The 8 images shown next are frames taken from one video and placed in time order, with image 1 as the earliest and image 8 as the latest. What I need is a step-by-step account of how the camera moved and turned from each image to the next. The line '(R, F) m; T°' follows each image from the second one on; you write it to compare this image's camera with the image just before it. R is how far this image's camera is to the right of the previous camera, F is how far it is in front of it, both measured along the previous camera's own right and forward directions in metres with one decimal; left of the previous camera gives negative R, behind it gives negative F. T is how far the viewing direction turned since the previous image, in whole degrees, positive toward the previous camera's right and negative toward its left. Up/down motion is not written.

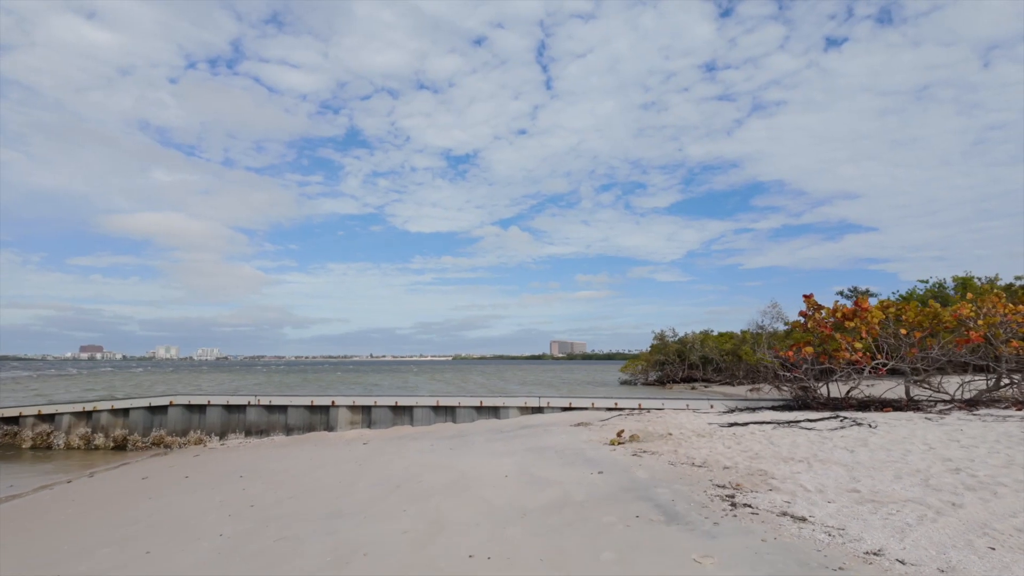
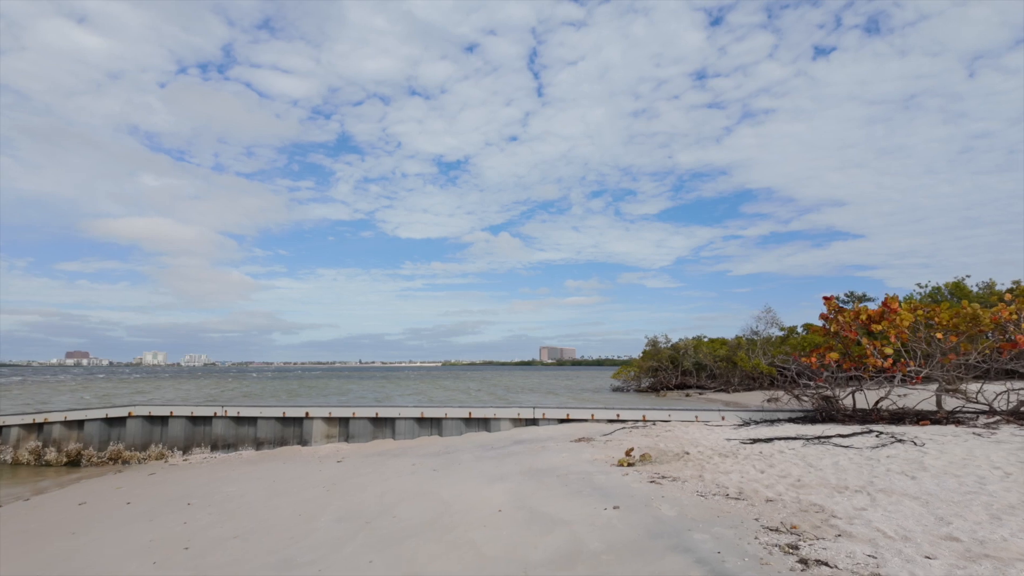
(0.0, +1.1) m; +1°
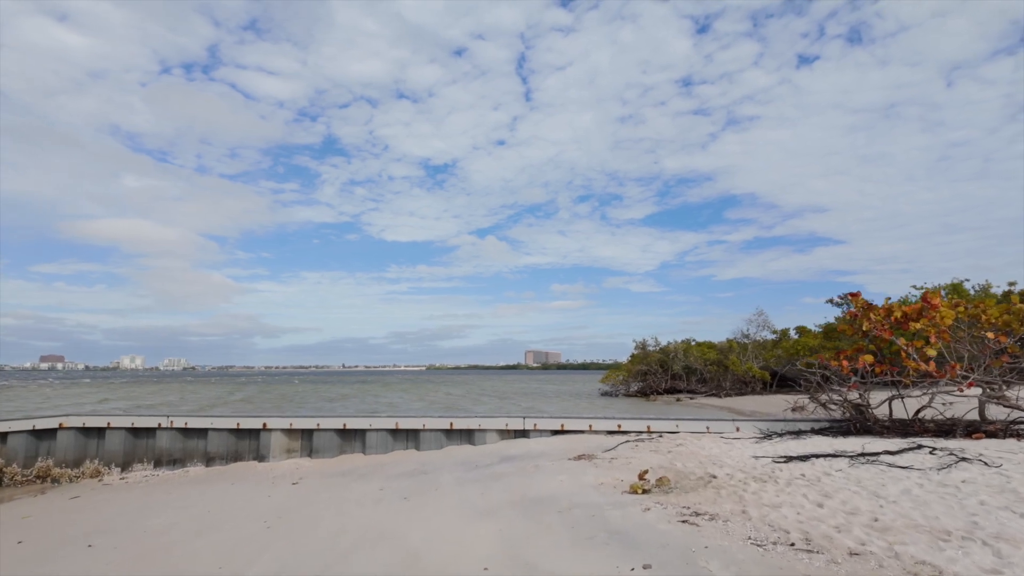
(0.0, +1.3) m; +1°
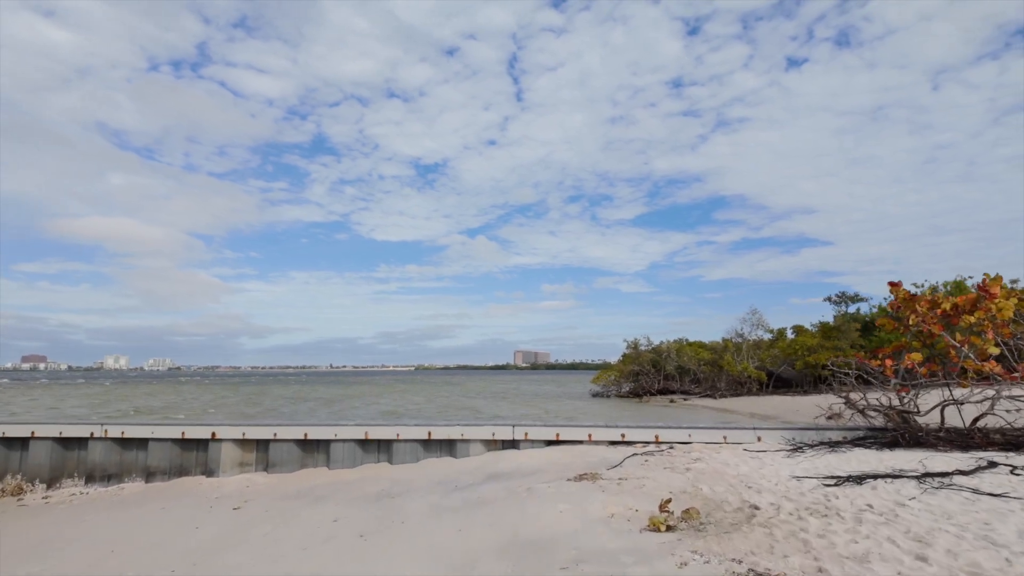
(0.0, +1.3) m; +1°
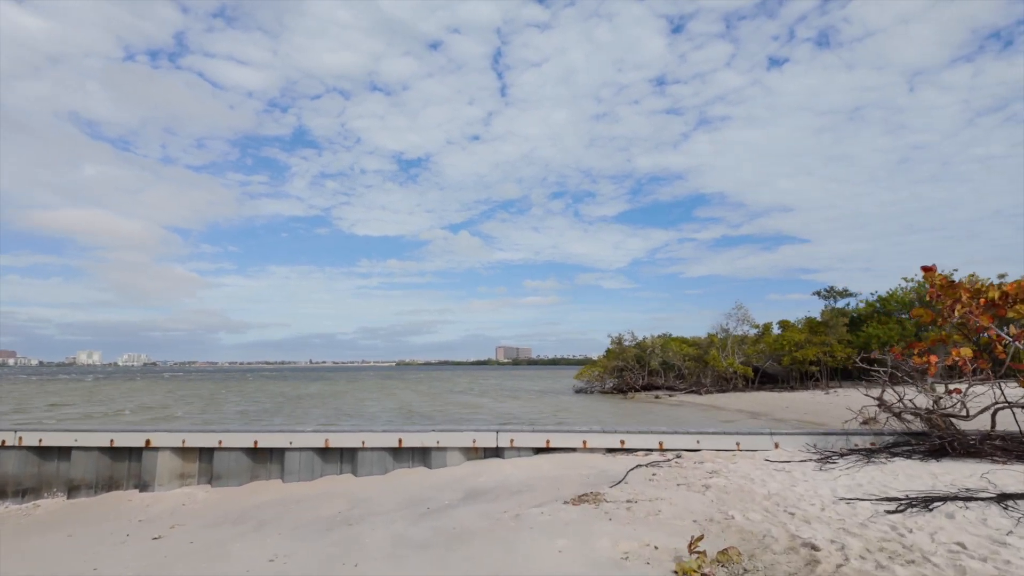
(0.0, +1.1) m; +2°
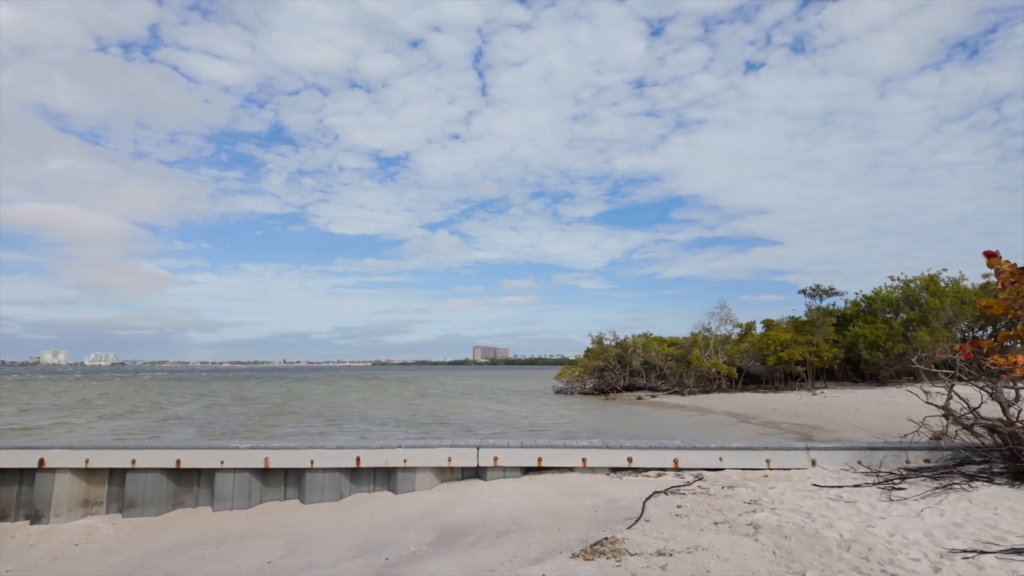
(-0.1, +1.3) m; +2°
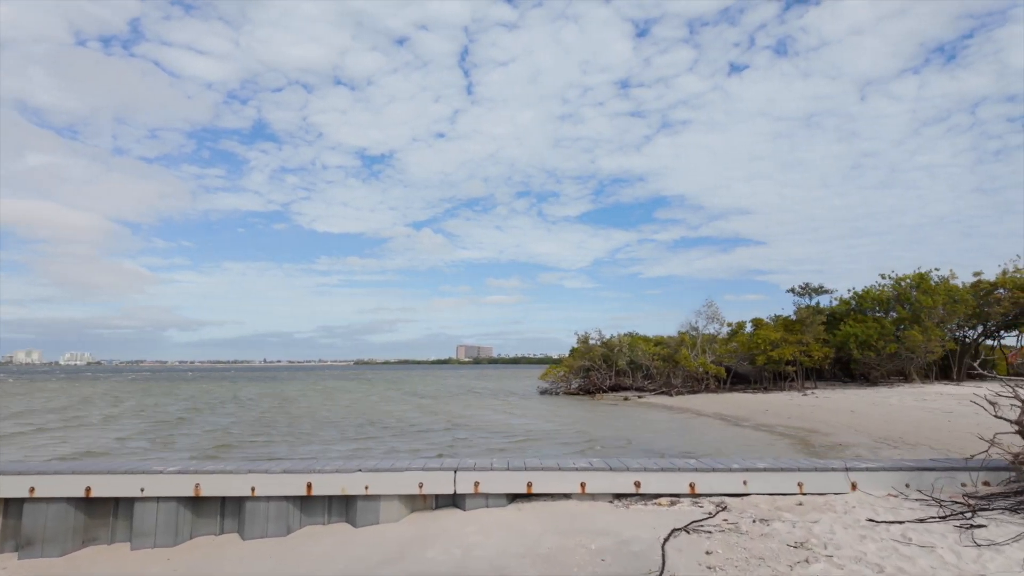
(0.0, +1.0) m; +1°
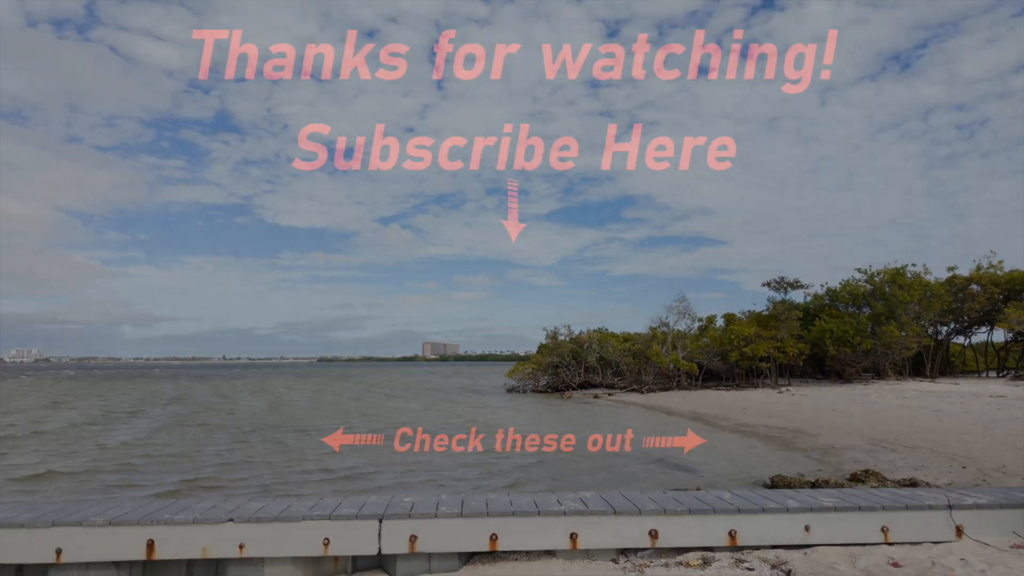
(+0.1, +1.7) m; +3°
